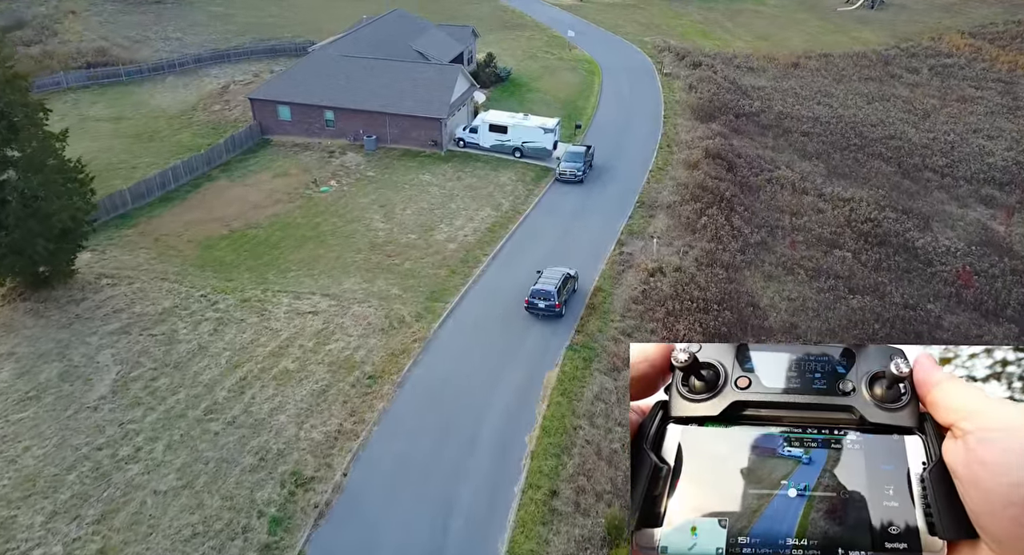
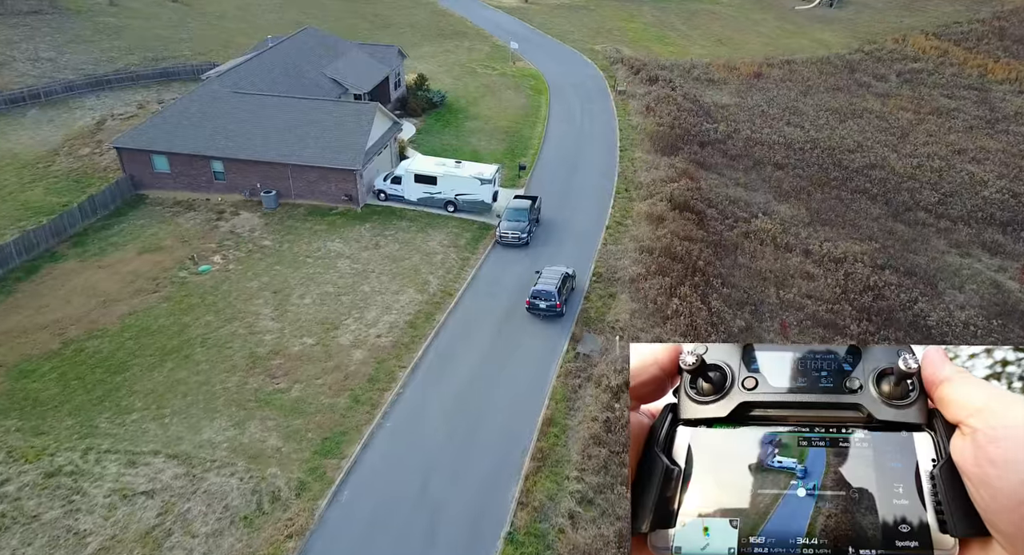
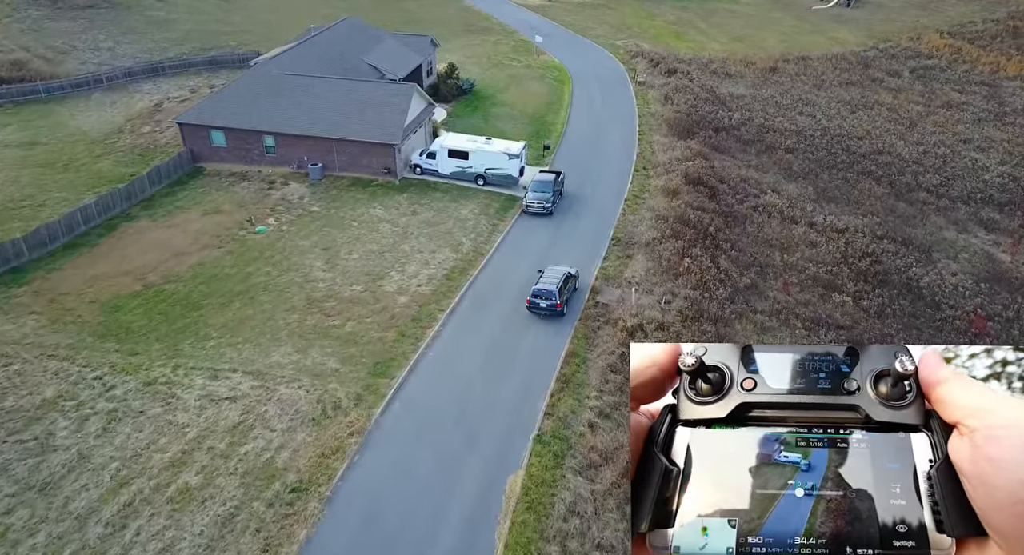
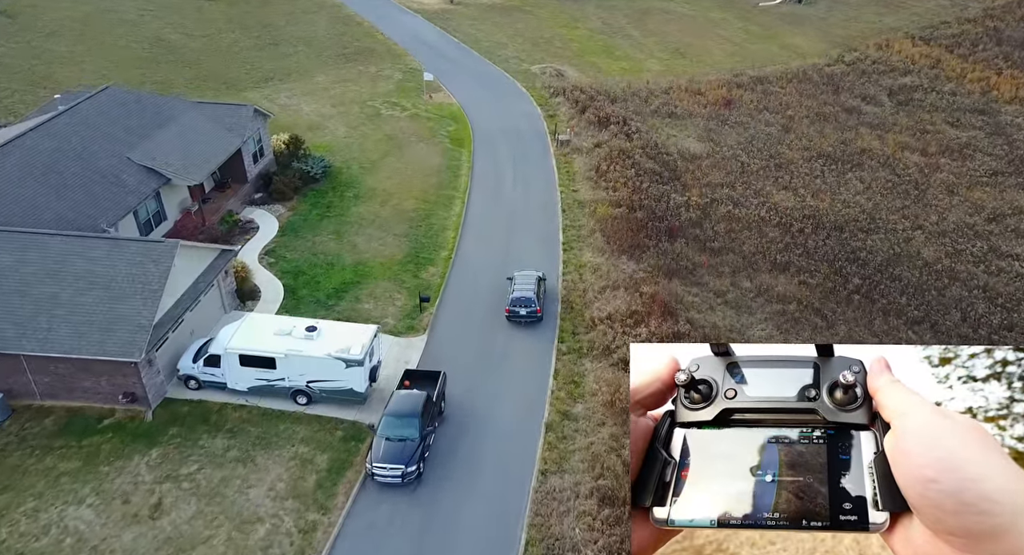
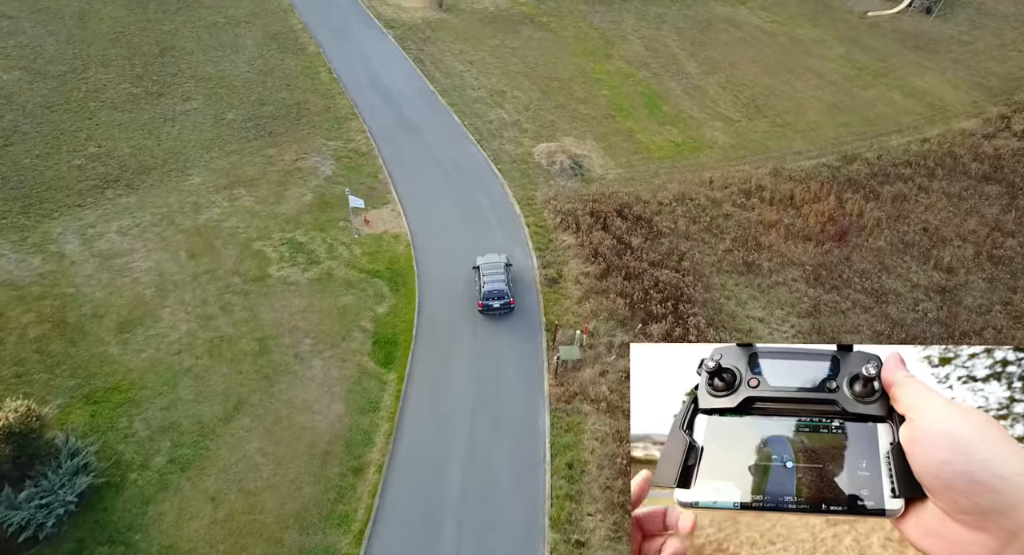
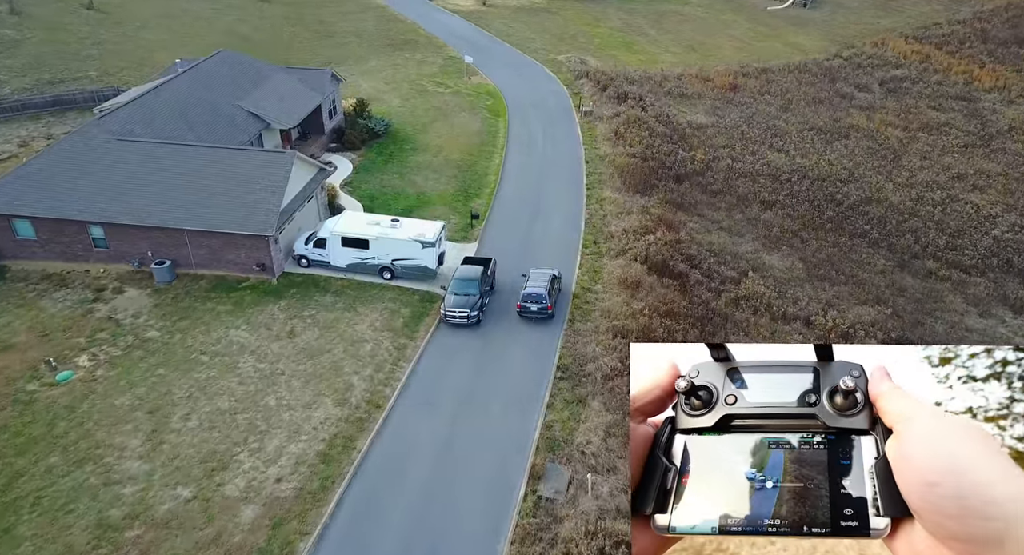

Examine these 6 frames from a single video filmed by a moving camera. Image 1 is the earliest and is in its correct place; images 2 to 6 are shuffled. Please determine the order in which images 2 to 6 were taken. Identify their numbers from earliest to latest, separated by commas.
3, 2, 6, 4, 5
